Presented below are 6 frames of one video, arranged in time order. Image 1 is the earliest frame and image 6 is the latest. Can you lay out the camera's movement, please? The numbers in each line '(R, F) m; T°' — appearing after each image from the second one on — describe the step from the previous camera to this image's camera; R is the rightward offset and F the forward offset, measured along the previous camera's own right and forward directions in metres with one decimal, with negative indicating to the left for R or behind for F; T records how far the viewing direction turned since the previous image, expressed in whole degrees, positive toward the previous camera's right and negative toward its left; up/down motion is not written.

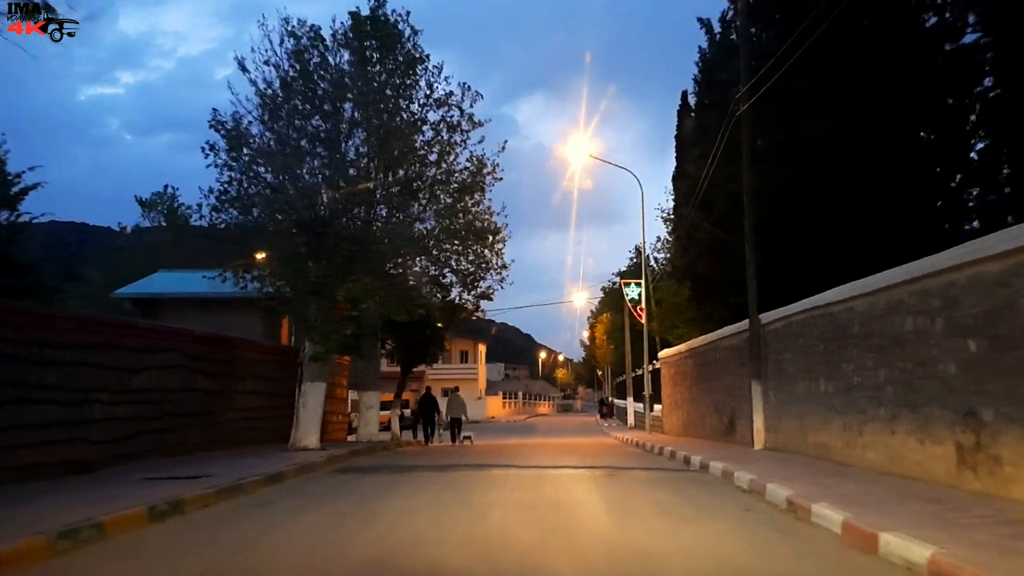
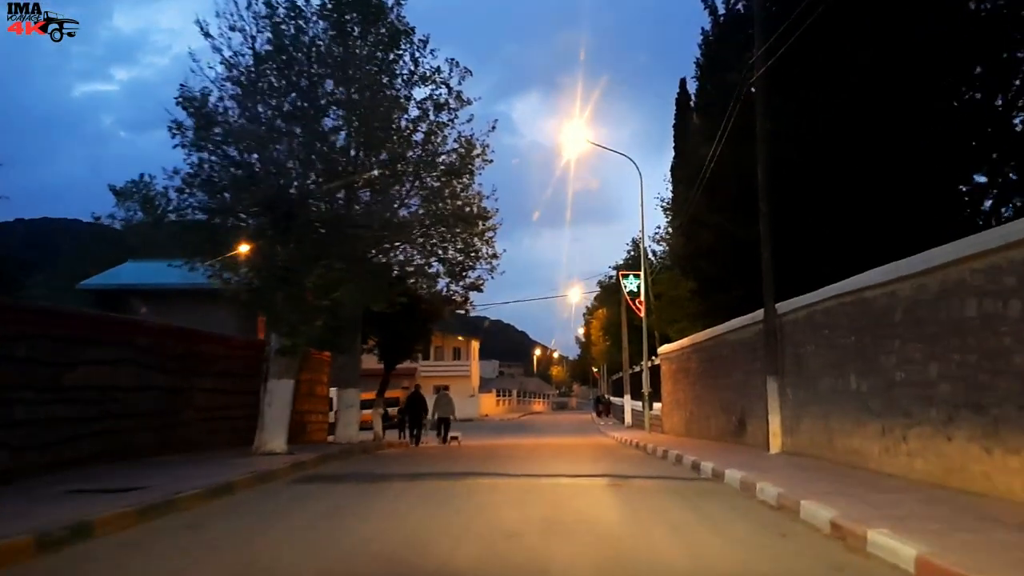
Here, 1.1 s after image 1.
(+0.1, +1.9) m; 0°
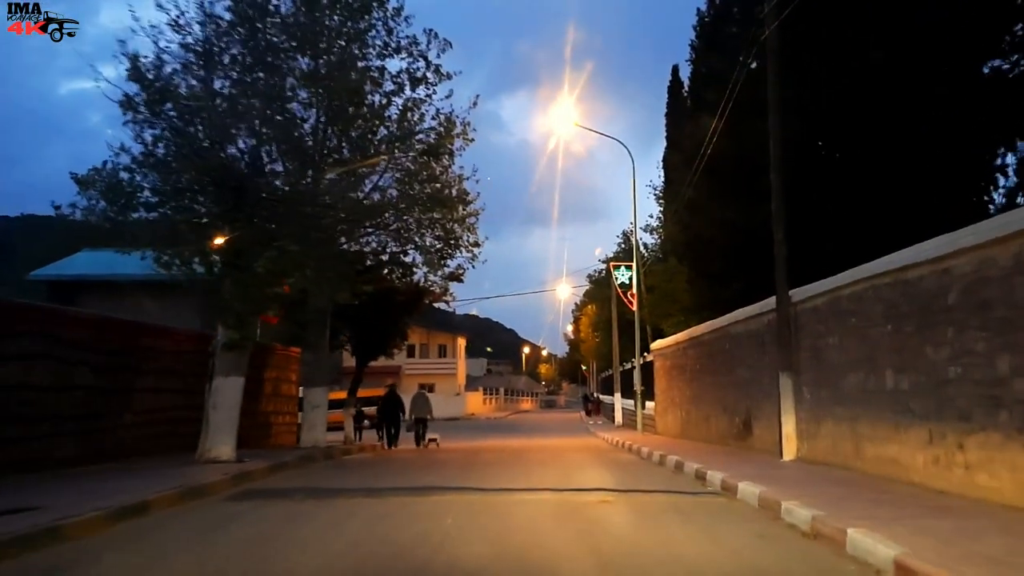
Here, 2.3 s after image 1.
(+0.2, +2.0) m; +1°
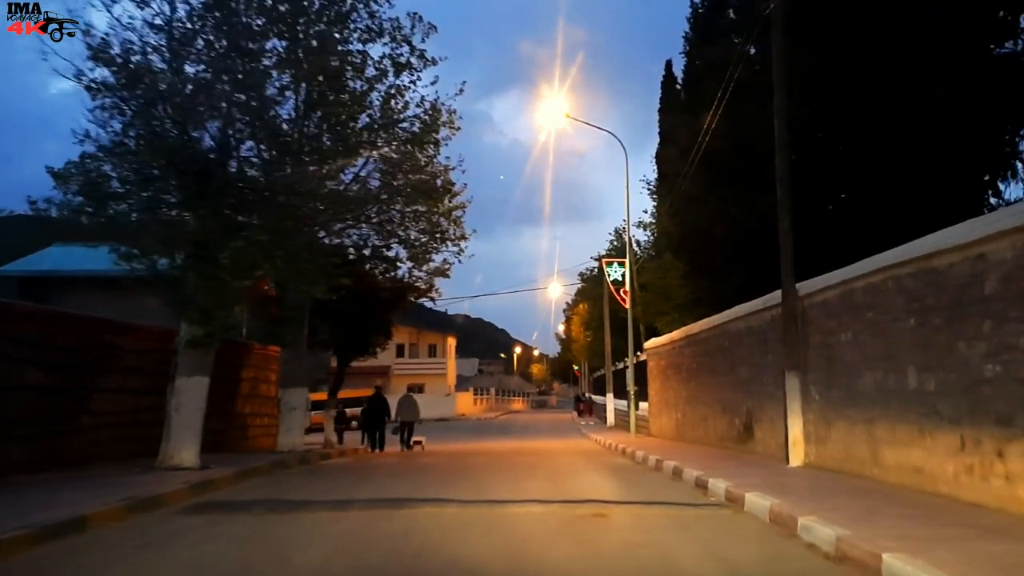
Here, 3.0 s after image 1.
(+0.1, +1.1) m; +1°
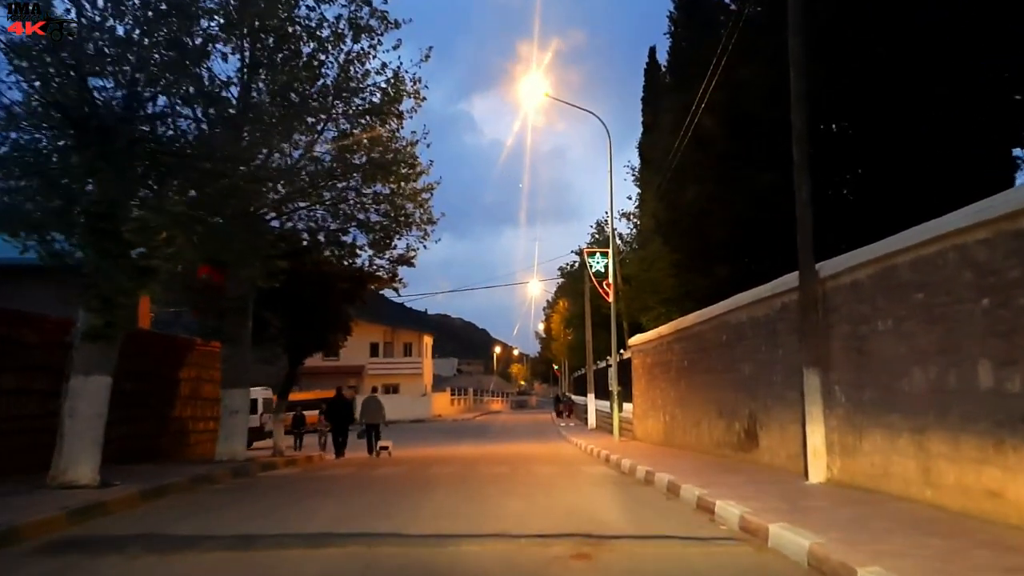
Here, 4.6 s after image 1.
(+0.2, +2.3) m; +1°
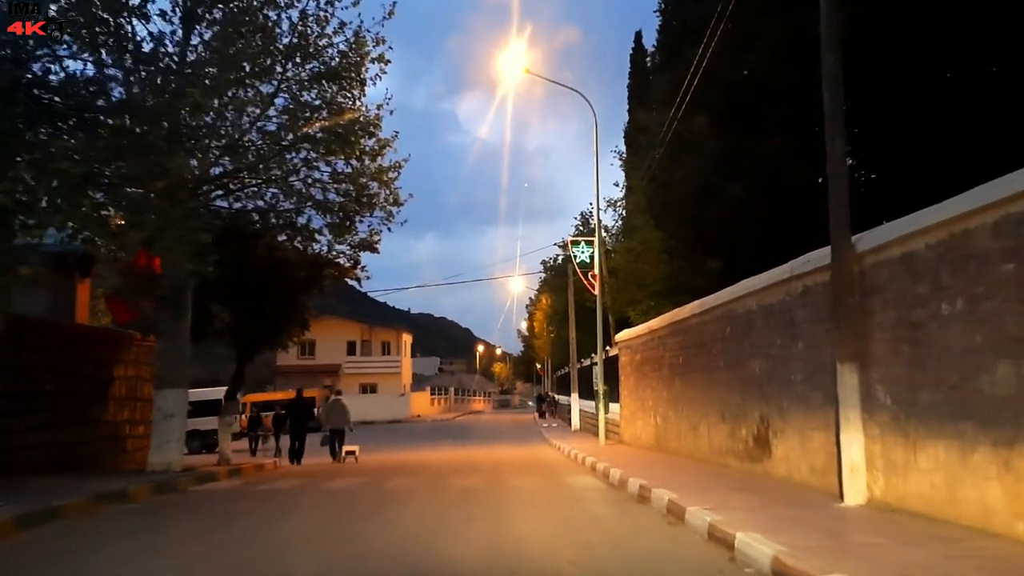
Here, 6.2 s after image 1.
(+0.2, +2.2) m; +1°
